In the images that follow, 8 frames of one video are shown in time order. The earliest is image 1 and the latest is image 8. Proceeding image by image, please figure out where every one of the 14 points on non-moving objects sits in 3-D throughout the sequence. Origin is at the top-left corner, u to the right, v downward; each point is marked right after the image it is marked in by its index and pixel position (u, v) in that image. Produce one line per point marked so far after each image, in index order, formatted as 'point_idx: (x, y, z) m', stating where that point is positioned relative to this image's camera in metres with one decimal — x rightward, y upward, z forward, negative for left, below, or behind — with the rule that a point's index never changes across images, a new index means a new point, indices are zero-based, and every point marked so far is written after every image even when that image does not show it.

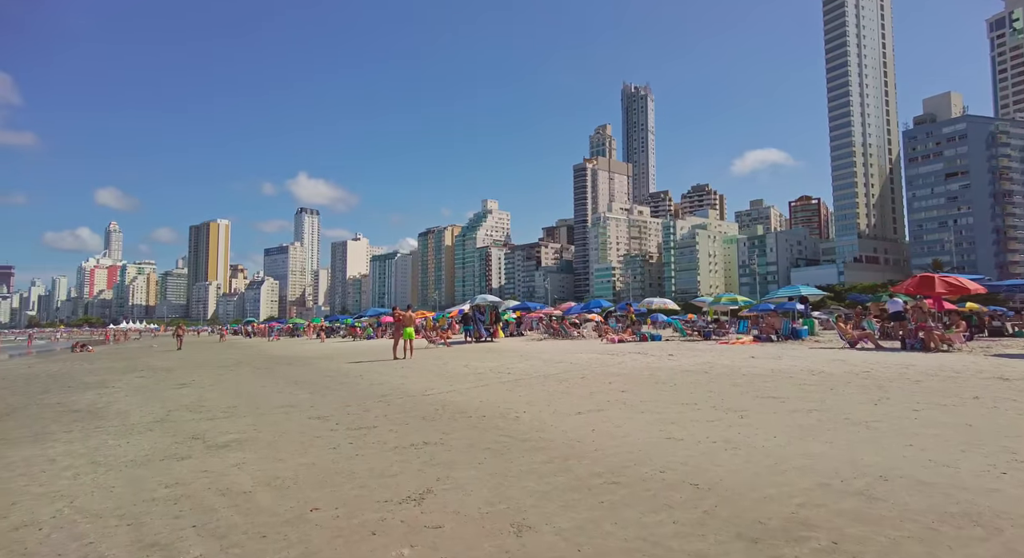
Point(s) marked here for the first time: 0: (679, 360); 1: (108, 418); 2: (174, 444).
0: (+4.2, -2.0, +14.1) m
1: (-6.5, -2.2, +9.0) m
2: (-4.1, -2.0, +6.8) m
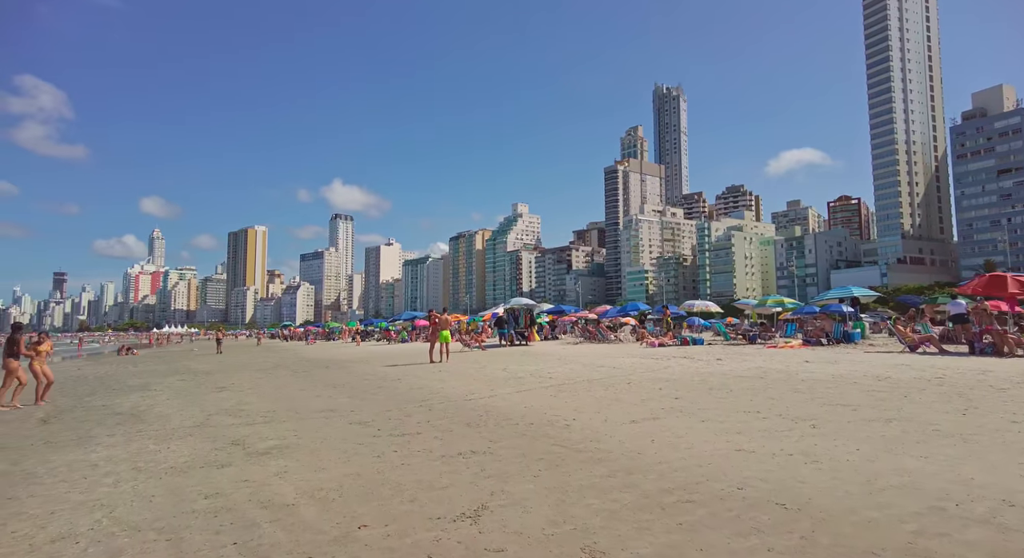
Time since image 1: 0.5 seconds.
0: (+5.2, -2.1, +13.5) m
1: (-5.7, -2.3, +8.9) m
2: (-3.5, -2.0, +6.6) m
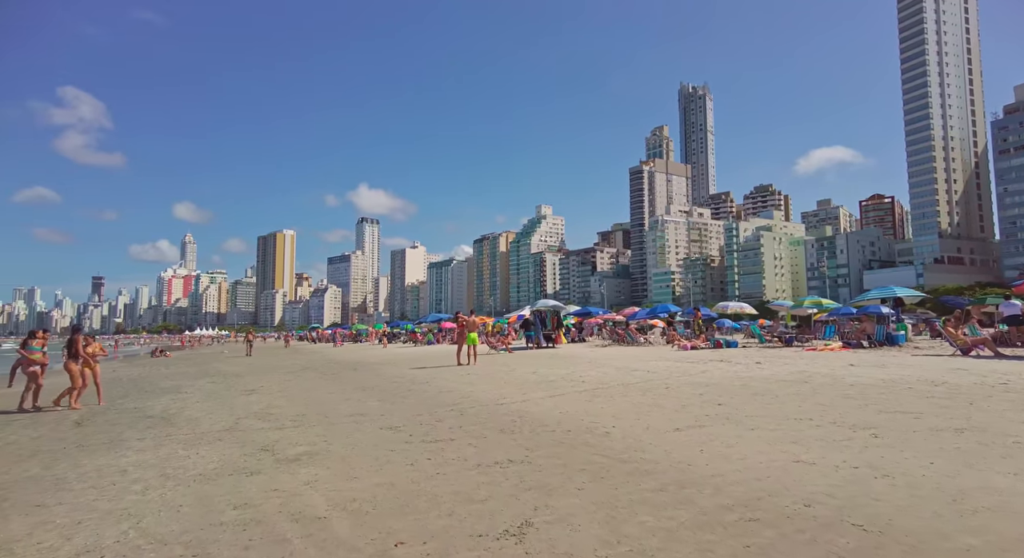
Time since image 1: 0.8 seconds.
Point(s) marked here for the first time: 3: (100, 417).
0: (+5.9, -2.1, +12.9) m
1: (-5.2, -2.3, +8.8) m
2: (-3.1, -2.0, +6.4) m
3: (-7.5, -2.5, +10.2) m
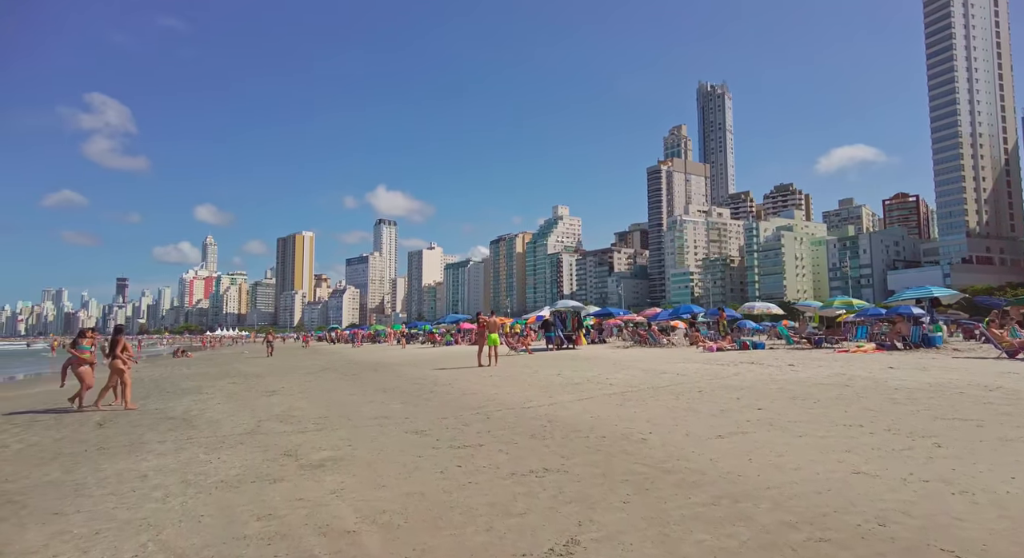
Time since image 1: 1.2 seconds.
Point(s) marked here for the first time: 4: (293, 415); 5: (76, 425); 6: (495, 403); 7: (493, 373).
0: (+6.5, -2.0, +12.4) m
1: (-4.8, -2.3, +8.7) m
2: (-2.7, -2.0, +6.2) m
3: (-7.0, -2.5, +10.1) m
4: (-3.8, -2.4, +9.7) m
5: (-7.4, -2.5, +9.7) m
6: (-0.3, -2.2, +9.9) m
7: (-0.5, -2.7, +15.8) m
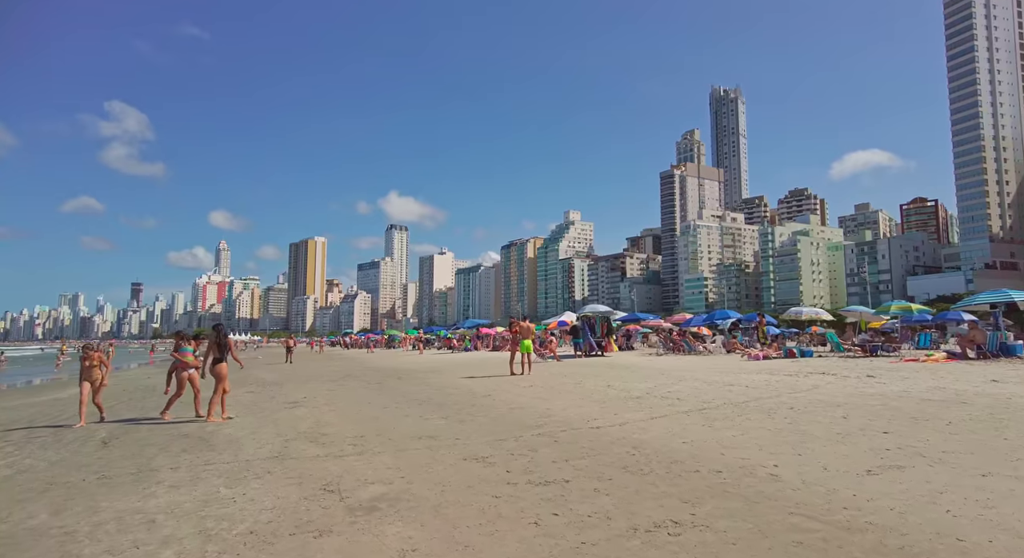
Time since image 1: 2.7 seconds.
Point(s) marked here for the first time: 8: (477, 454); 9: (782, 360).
0: (+7.5, -2.1, +11.0) m
1: (-3.9, -2.3, +7.4) m
2: (-1.8, -2.0, +5.0) m
3: (-6.0, -2.5, +8.9) m
4: (-2.8, -2.3, +8.4) m
5: (-6.5, -2.5, +8.5) m
6: (+0.7, -2.2, +8.6) m
7: (+0.5, -2.7, +14.5) m
8: (-0.4, -2.1, +6.7) m
9: (+8.8, -2.7, +18.3) m
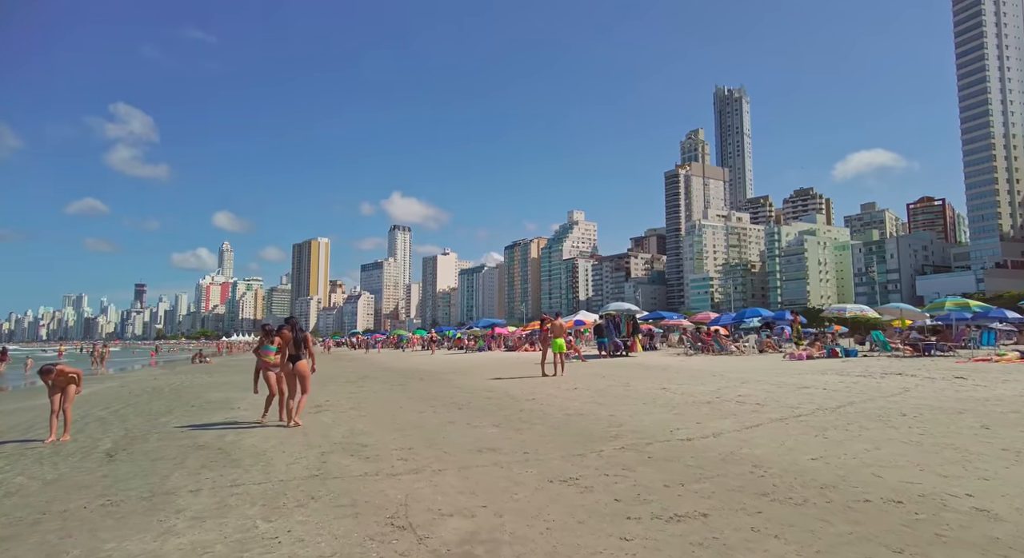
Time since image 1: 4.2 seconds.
0: (+8.4, -1.9, +9.8) m
1: (-3.0, -2.1, +6.3) m
2: (-0.9, -1.8, +3.8) m
3: (-5.1, -2.3, +7.7) m
4: (-1.9, -2.2, +7.3) m
5: (-5.6, -2.3, +7.3) m
6: (+1.6, -2.0, +7.4) m
7: (+1.4, -2.5, +13.3) m
8: (+0.5, -1.9, +5.5) m
9: (+9.8, -2.5, +17.1) m
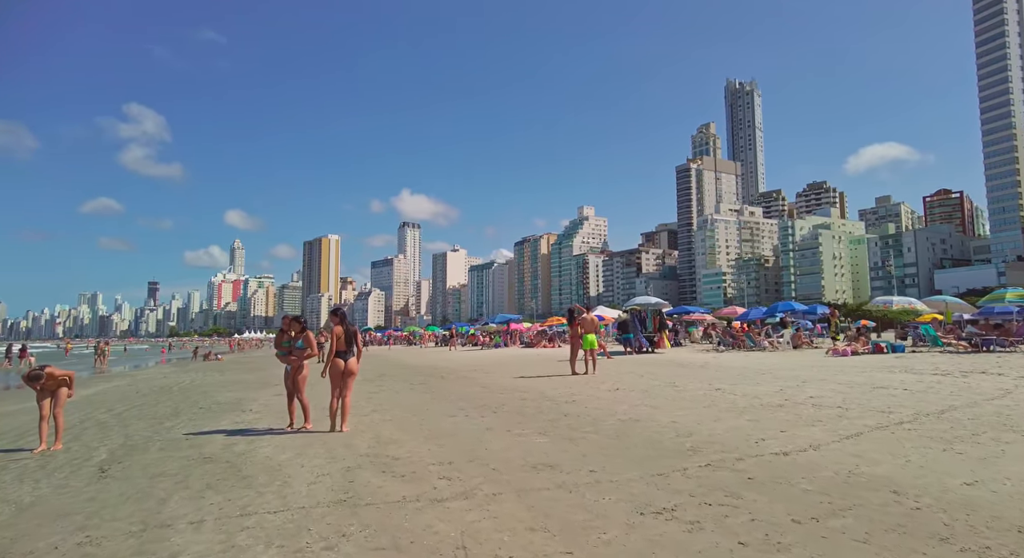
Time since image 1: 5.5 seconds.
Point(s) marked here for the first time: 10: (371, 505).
0: (+9.0, -1.6, +8.5) m
1: (-2.3, -1.9, +5.2) m
2: (-0.4, -1.6, +2.7) m
3: (-4.5, -2.2, +6.7) m
4: (-1.3, -2.0, +6.2) m
5: (-5.0, -2.2, +6.3) m
6: (+2.2, -1.8, +6.3) m
7: (+2.2, -2.3, +12.2) m
8: (+1.1, -1.7, +4.4) m
9: (+10.6, -2.2, +15.8) m
10: (-1.1, -1.9, +4.7) m
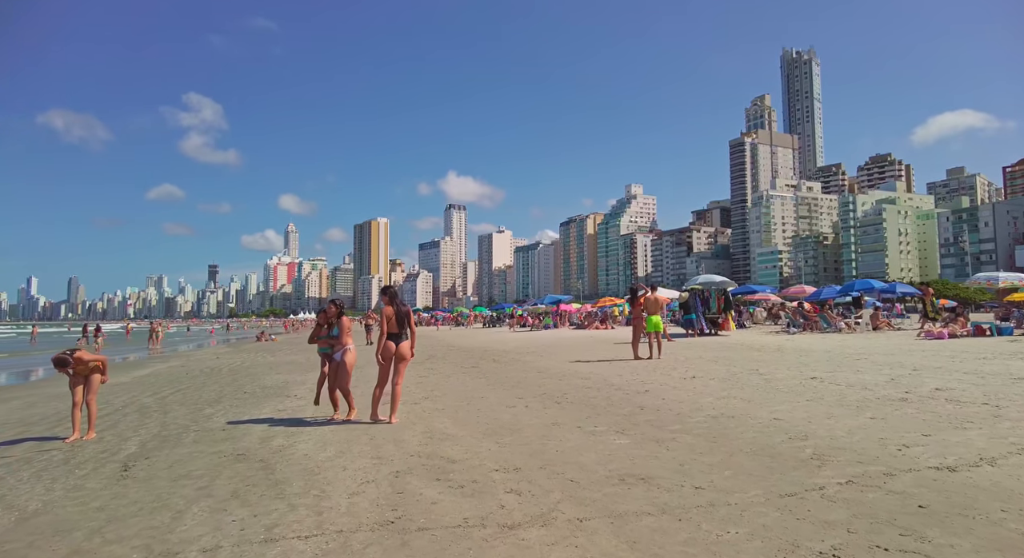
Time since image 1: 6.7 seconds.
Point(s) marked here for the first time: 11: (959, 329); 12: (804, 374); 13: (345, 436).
0: (+9.9, -1.2, +6.7) m
1: (-1.7, -1.7, +4.3) m
2: (+0.1, -1.5, +1.6) m
3: (-3.7, -1.9, +6.0) m
4: (-0.6, -1.7, +5.2) m
5: (-4.2, -1.9, +5.6) m
6: (+2.9, -1.5, +5.1) m
7: (+3.4, -1.8, +10.9) m
8: (+1.6, -1.5, +3.2) m
9: (+12.0, -1.5, +13.9) m
10: (-0.5, -1.6, +3.7) m
11: (+13.9, -1.6, +17.7) m
12: (+5.3, -1.6, +9.8) m
13: (-2.0, -1.8, +6.6) m
